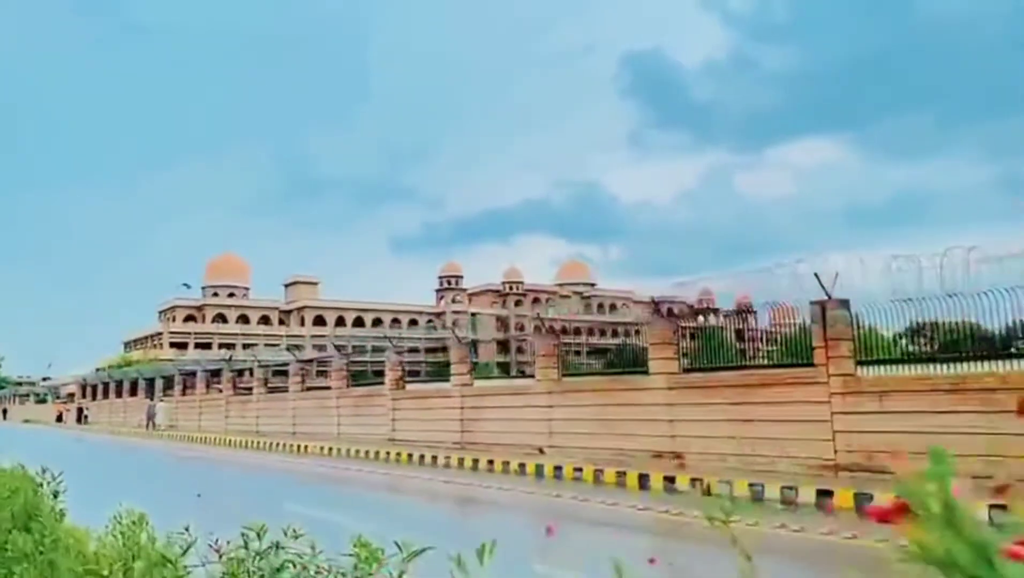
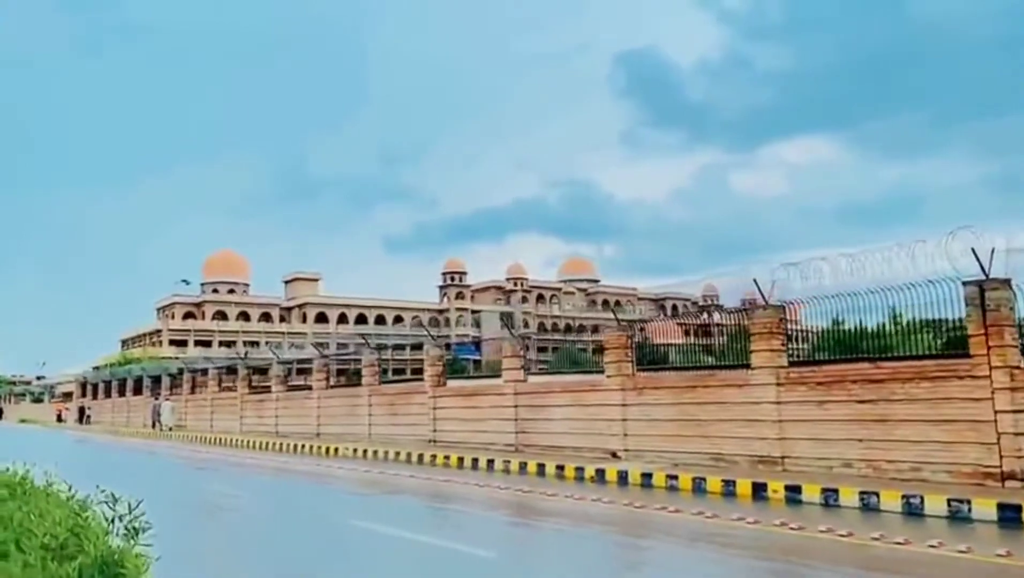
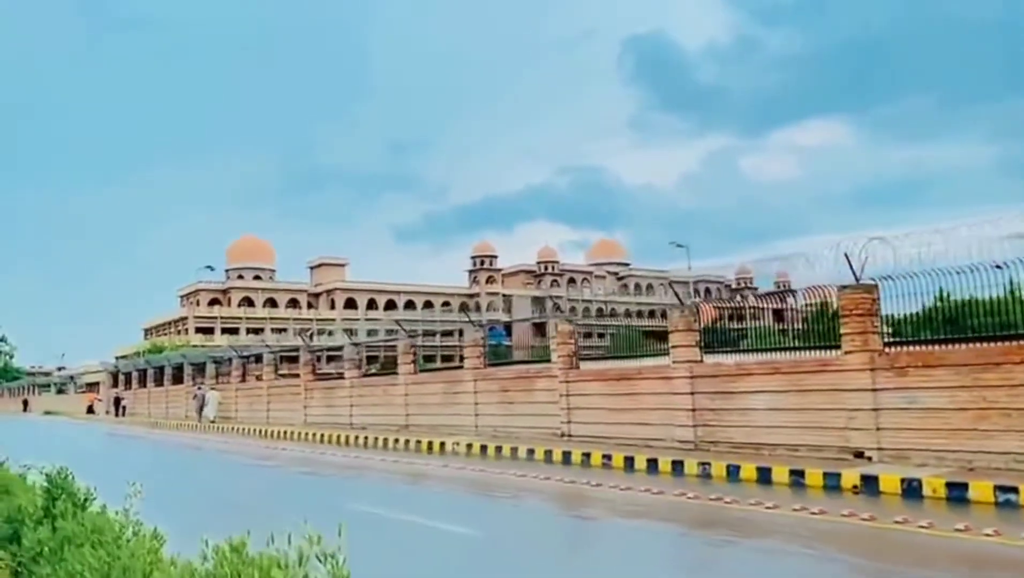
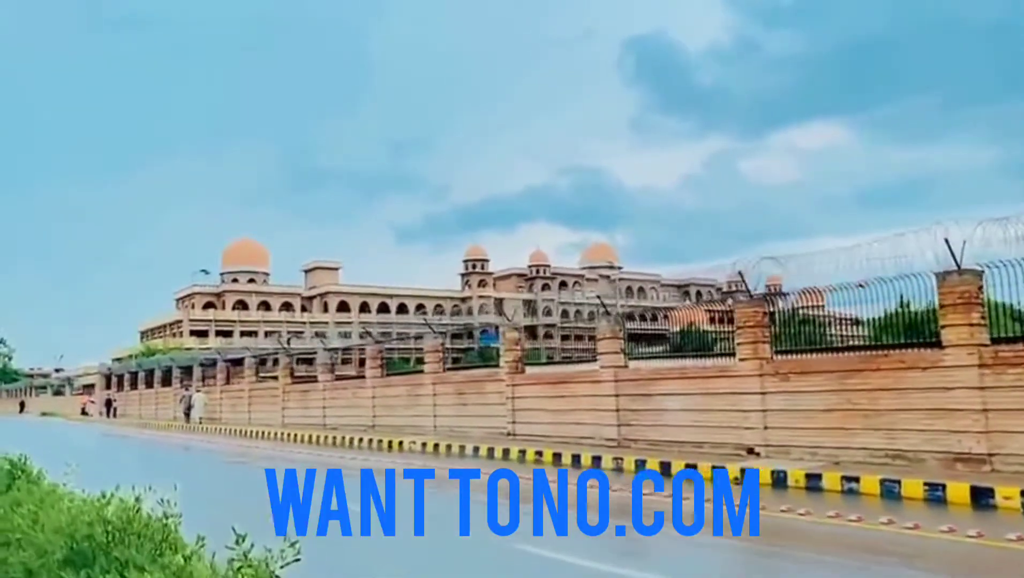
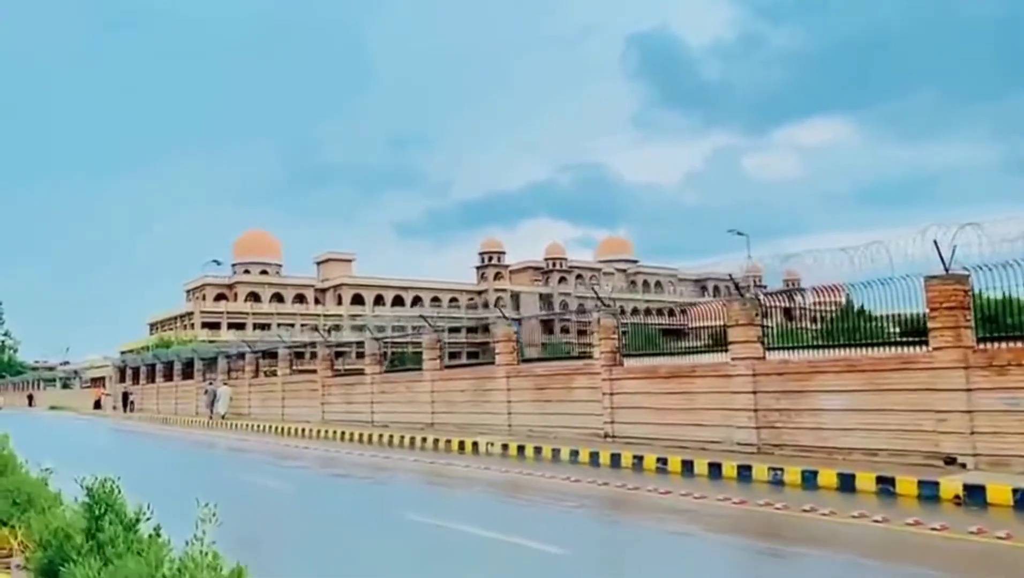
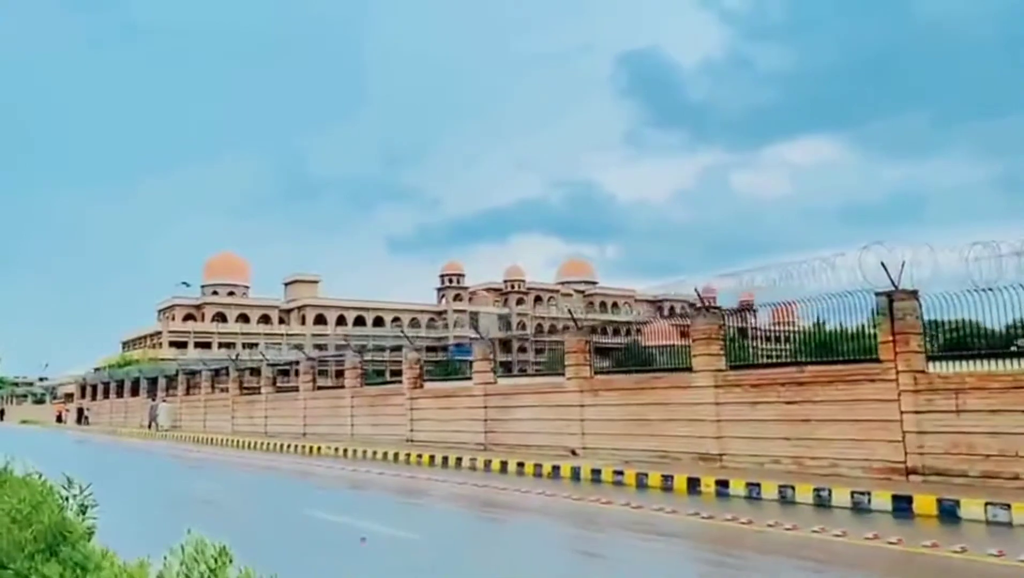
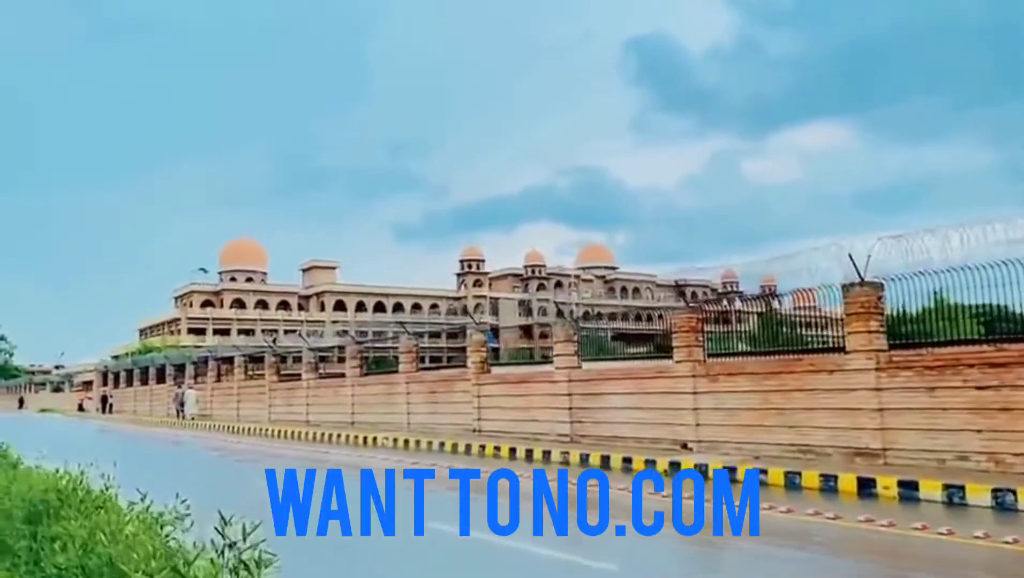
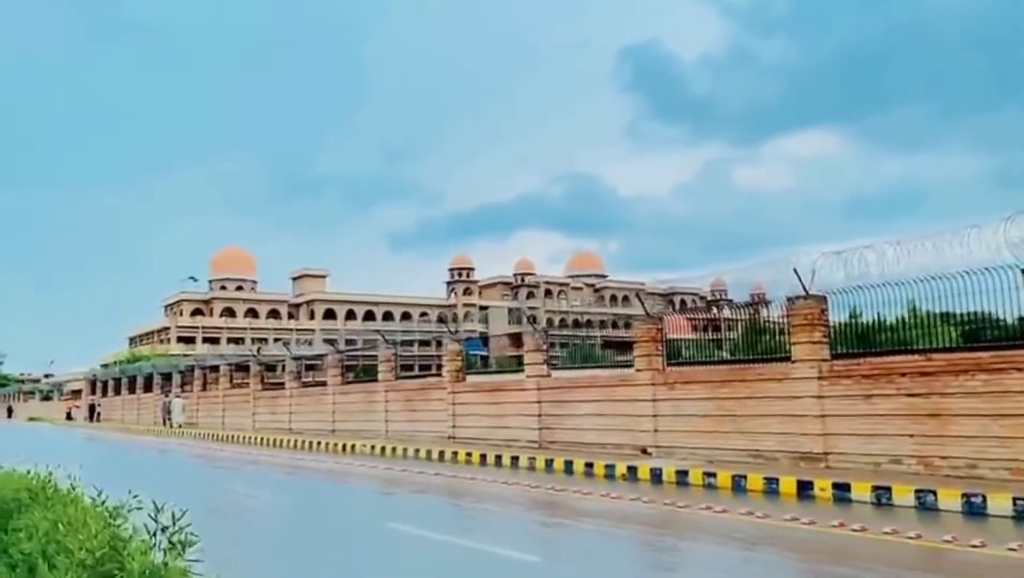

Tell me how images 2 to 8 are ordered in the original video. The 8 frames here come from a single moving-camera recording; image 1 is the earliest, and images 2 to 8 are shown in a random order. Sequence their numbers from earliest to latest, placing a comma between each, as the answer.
6, 2, 8, 7, 4, 3, 5
